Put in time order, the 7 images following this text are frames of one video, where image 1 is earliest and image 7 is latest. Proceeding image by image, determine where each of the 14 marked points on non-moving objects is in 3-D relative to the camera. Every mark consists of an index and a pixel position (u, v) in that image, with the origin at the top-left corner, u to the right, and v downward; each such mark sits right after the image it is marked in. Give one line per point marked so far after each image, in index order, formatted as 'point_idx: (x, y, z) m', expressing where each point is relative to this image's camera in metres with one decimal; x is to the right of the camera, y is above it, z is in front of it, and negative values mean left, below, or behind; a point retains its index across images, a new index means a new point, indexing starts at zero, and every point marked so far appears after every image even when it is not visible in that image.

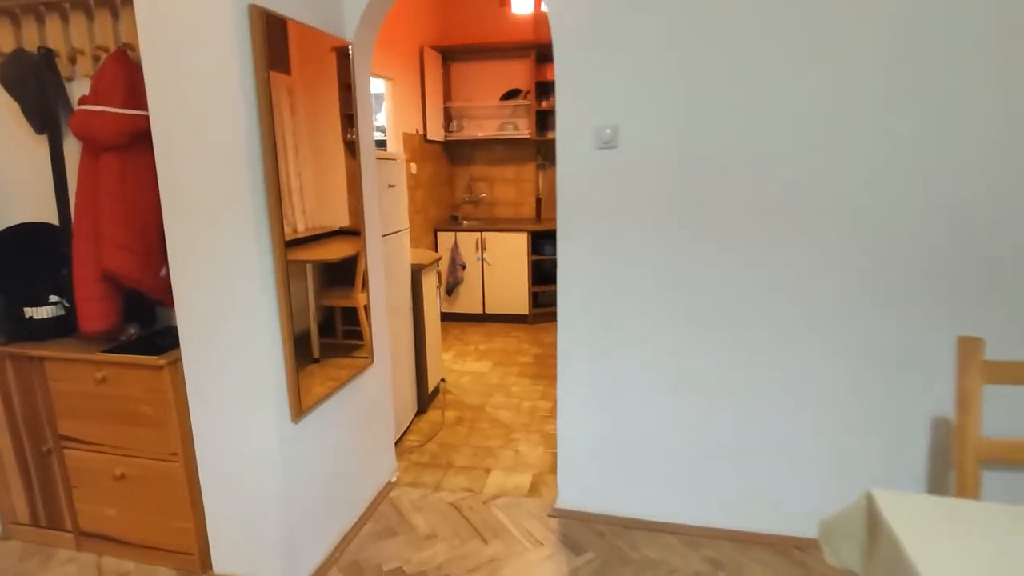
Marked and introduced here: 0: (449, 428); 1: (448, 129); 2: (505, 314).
0: (-0.3, -0.8, +3.1) m
1: (-0.6, +1.4, +5.1) m
2: (-0.1, -0.2, +5.0) m
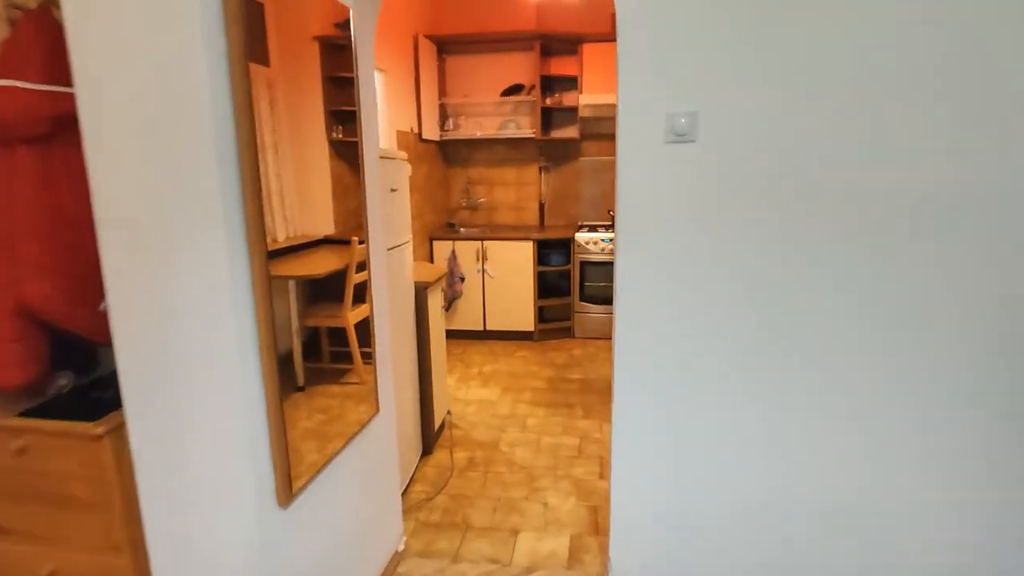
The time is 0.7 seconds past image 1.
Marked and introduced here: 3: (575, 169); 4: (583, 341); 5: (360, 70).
0: (-0.2, -0.9, +2.7) m
1: (-0.5, +1.3, +4.6) m
2: (0.0, -0.3, +4.6) m
3: (+0.5, +1.0, +4.8) m
4: (+0.6, -0.4, +4.5) m
5: (-0.6, +0.8, +2.2) m
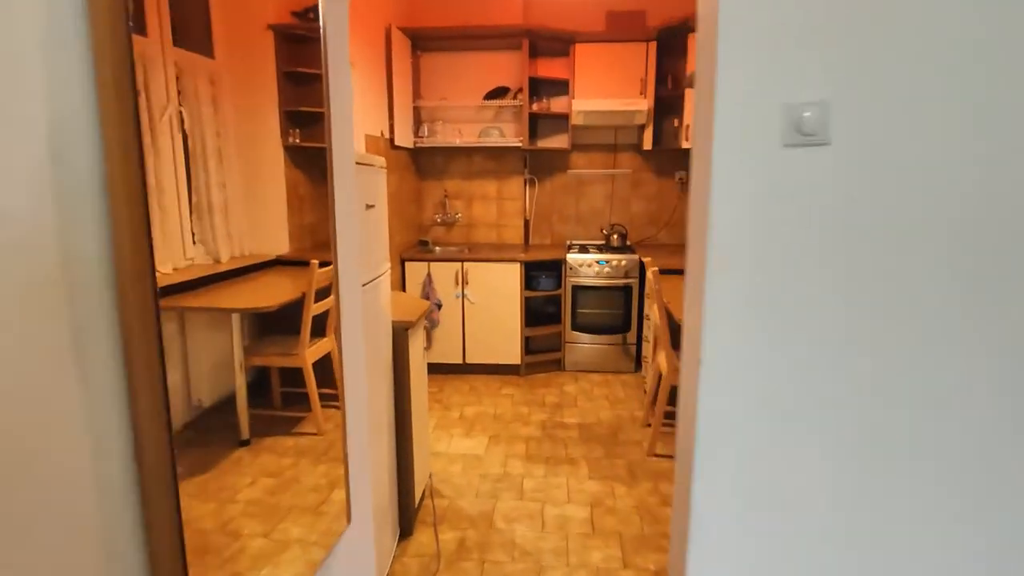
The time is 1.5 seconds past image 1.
0: (-0.2, -1.0, +2.1) m
1: (-0.7, +1.1, +4.1) m
2: (-0.1, -0.5, +4.0) m
3: (+0.4, +0.8, +4.4) m
4: (+0.4, -0.6, +4.0) m
5: (-0.5, +0.7, +1.6) m
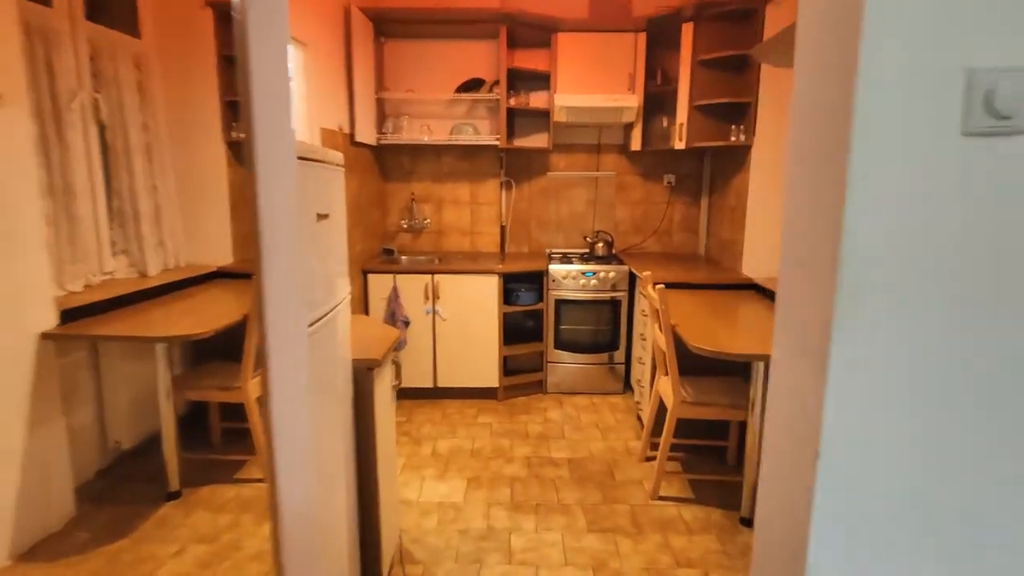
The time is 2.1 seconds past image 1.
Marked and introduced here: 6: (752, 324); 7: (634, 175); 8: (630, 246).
0: (-0.2, -1.1, +1.7) m
1: (-0.8, +1.0, +3.6) m
2: (-0.3, -0.6, +3.6) m
3: (+0.2, +0.7, +4.0) m
4: (+0.3, -0.7, +3.7) m
5: (-0.5, +0.6, +1.2) m
6: (+1.1, -0.2, +2.5) m
7: (+0.9, +0.8, +4.0) m
8: (+0.8, +0.3, +4.1) m
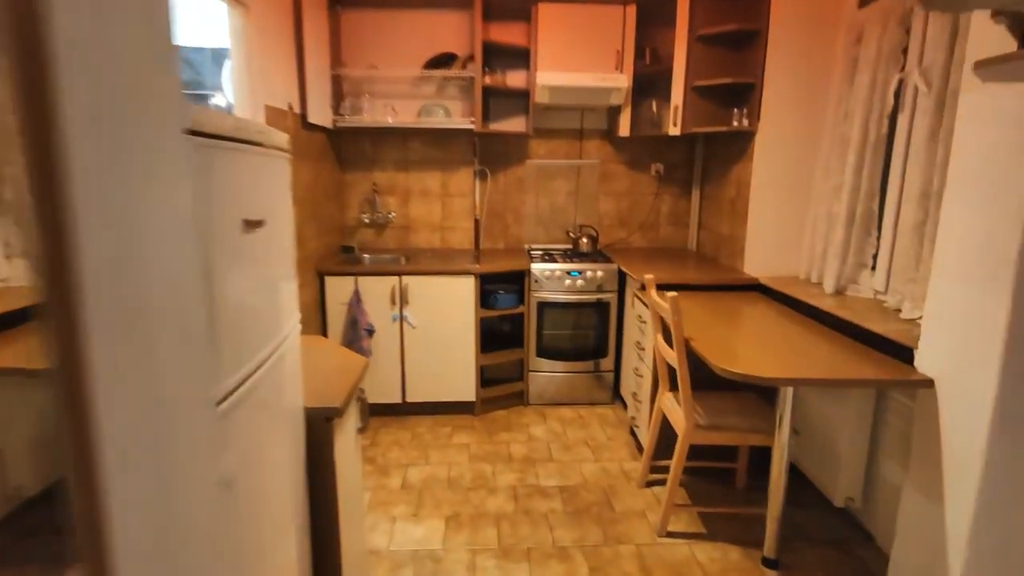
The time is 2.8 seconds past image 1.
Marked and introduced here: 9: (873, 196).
0: (-0.2, -1.2, +1.3) m
1: (-1.0, +1.0, +3.2) m
2: (-0.4, -0.6, +3.2) m
3: (0.0, +0.7, +3.6) m
4: (+0.2, -0.7, +3.3) m
5: (-0.5, +0.5, +0.8) m
6: (+1.0, -0.2, +2.2) m
7: (+0.7, +0.8, +3.7) m
8: (+0.7, +0.3, +3.8) m
9: (+1.6, +0.4, +2.5) m
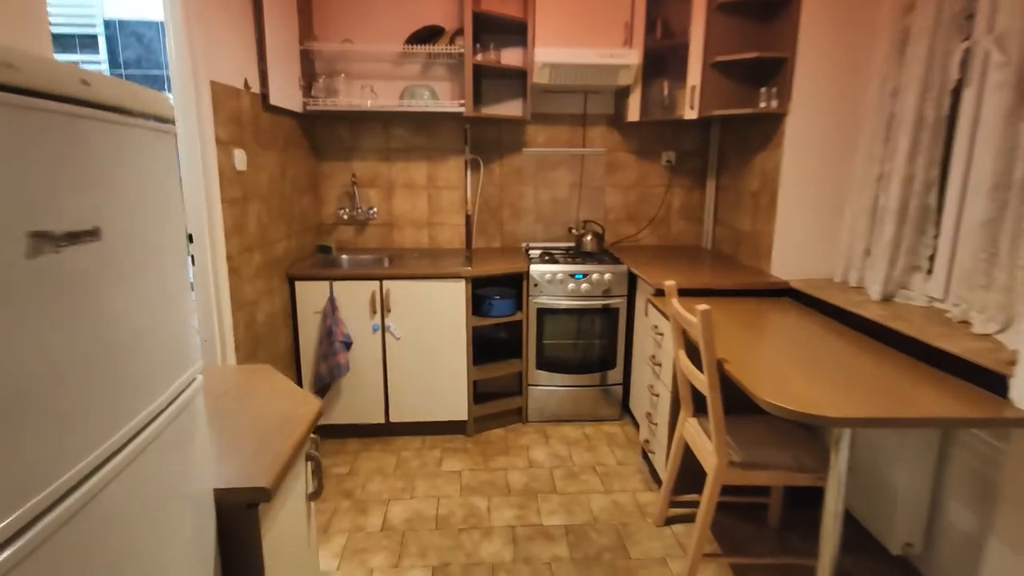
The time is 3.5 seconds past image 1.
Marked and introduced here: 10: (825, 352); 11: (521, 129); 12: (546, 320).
0: (-0.2, -1.2, +1.0) m
1: (-1.0, +1.0, +2.8) m
2: (-0.4, -0.7, +2.9) m
3: (0.0, +0.7, +3.2) m
4: (+0.2, -0.7, +3.0) m
5: (-0.5, +0.5, +0.4) m
6: (+1.0, -0.2, +1.9) m
7: (+0.7, +0.8, +3.3) m
8: (+0.7, +0.3, +3.4) m
9: (+1.5, +0.4, +2.1) m
10: (+1.1, -0.2, +2.0) m
11: (+0.1, +0.9, +3.2) m
12: (+0.2, -0.2, +2.9) m
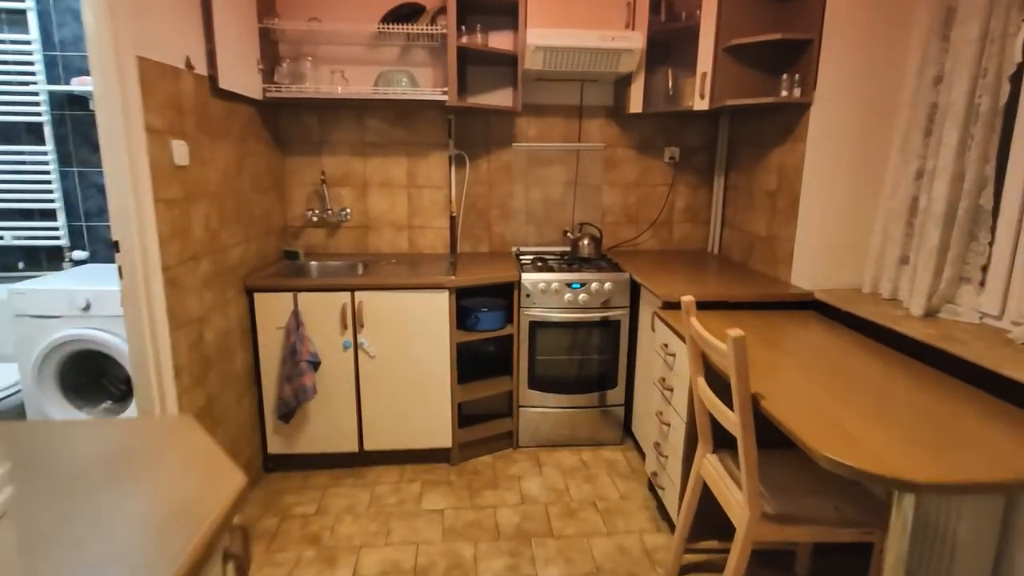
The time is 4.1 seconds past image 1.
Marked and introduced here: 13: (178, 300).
0: (-0.2, -1.3, +0.6) m
1: (-1.0, +0.9, +2.5) m
2: (-0.5, -0.7, +2.5) m
3: (0.0, +0.7, +2.9) m
4: (+0.1, -0.8, +2.7) m
5: (-0.5, +0.4, +0.1) m
6: (+1.0, -0.3, +1.6) m
7: (+0.6, +0.7, +3.0) m
8: (+0.6, +0.3, +3.1) m
9: (+1.5, +0.3, +1.8) m
10: (+1.1, -0.3, +1.7) m
11: (0.0, +0.8, +2.9) m
12: (+0.1, -0.2, +2.6) m
13: (-1.1, 0.0, +1.8) m
